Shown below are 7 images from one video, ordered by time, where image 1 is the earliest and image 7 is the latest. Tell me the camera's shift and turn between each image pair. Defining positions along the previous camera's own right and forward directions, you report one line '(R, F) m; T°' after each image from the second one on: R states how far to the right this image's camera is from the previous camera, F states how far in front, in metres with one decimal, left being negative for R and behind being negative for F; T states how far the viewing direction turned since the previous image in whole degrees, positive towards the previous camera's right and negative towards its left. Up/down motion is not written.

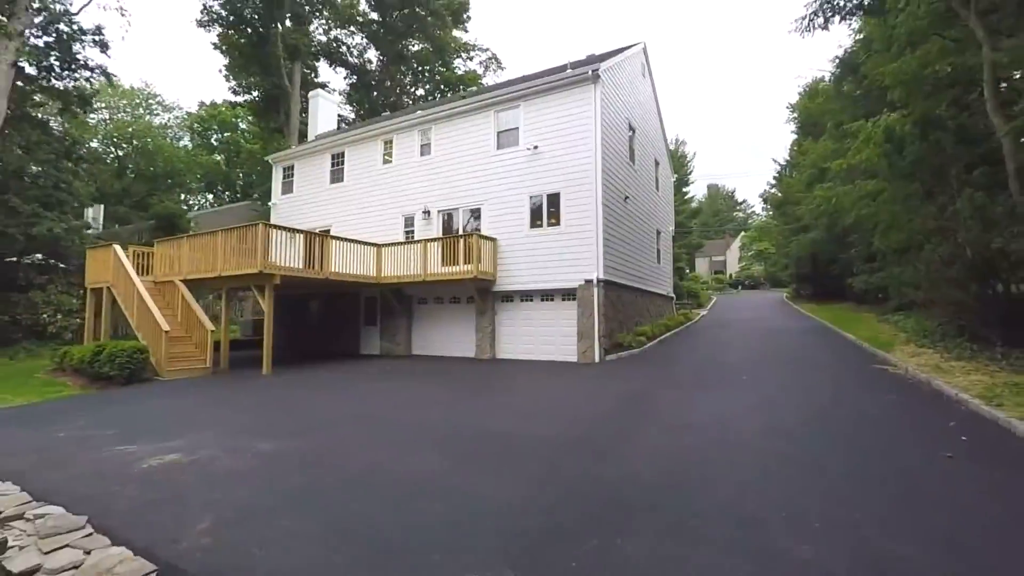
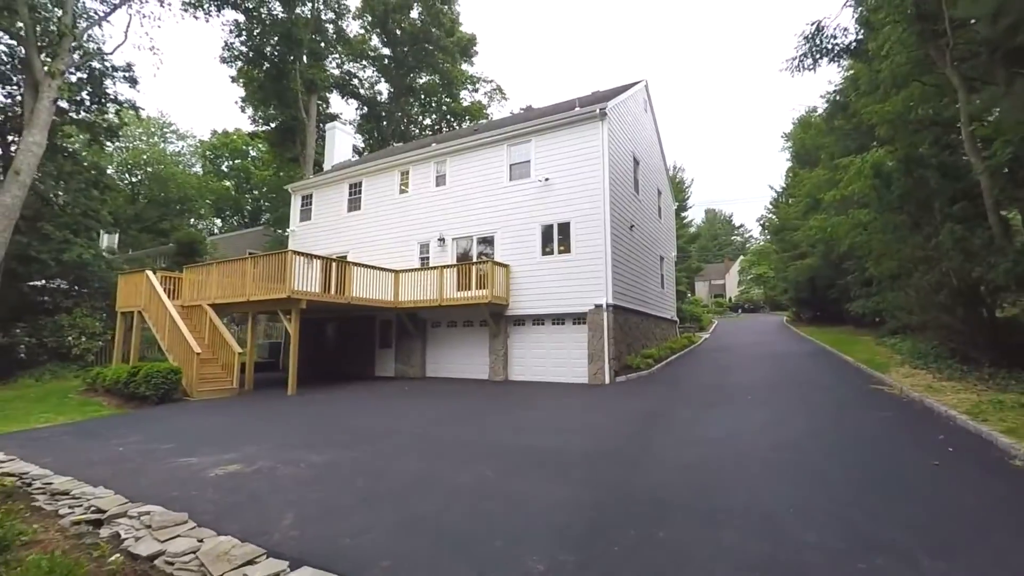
(-0.4, -0.6) m; 0°
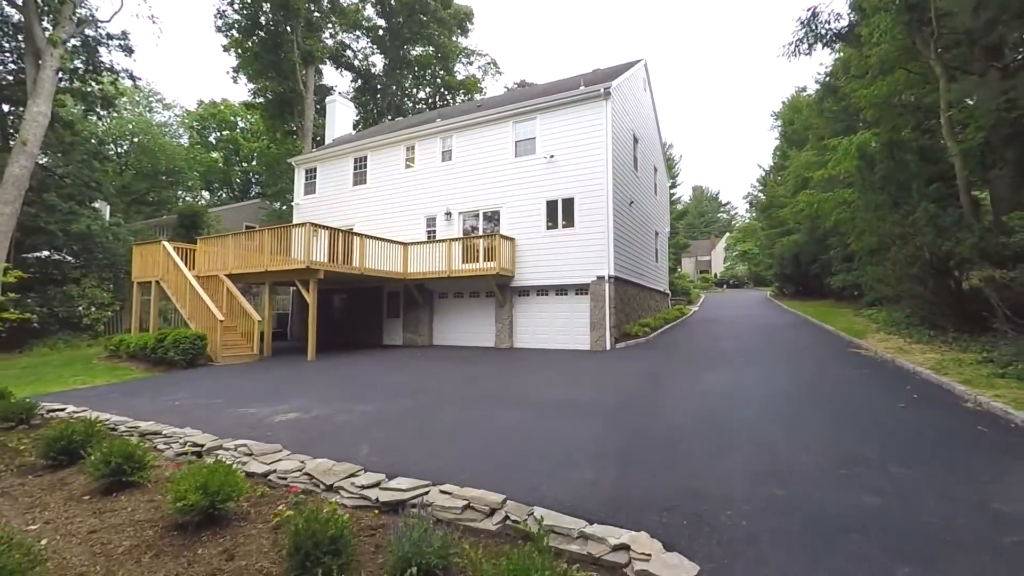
(-0.6, -0.7) m; +2°
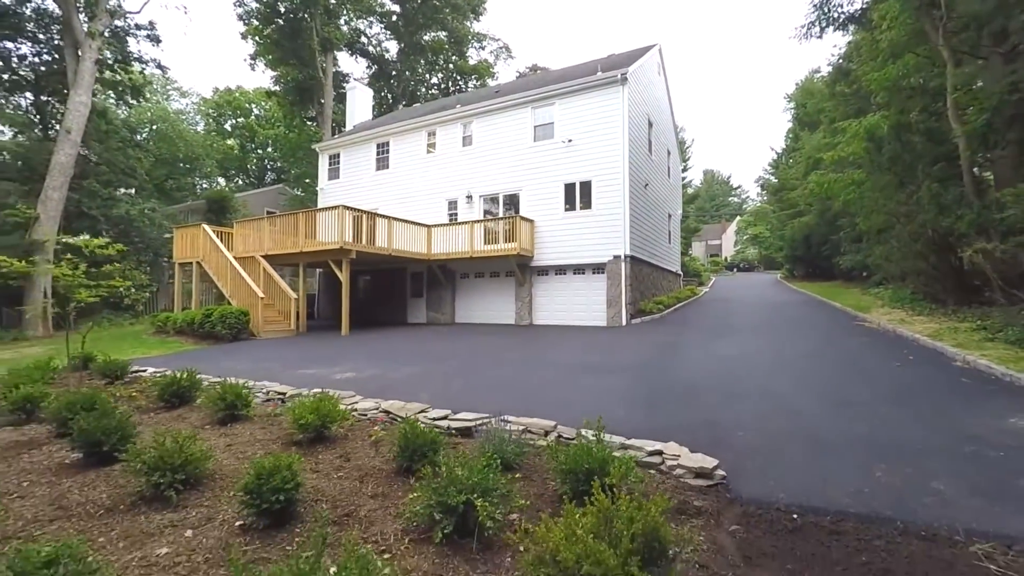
(-0.3, -0.7) m; -1°
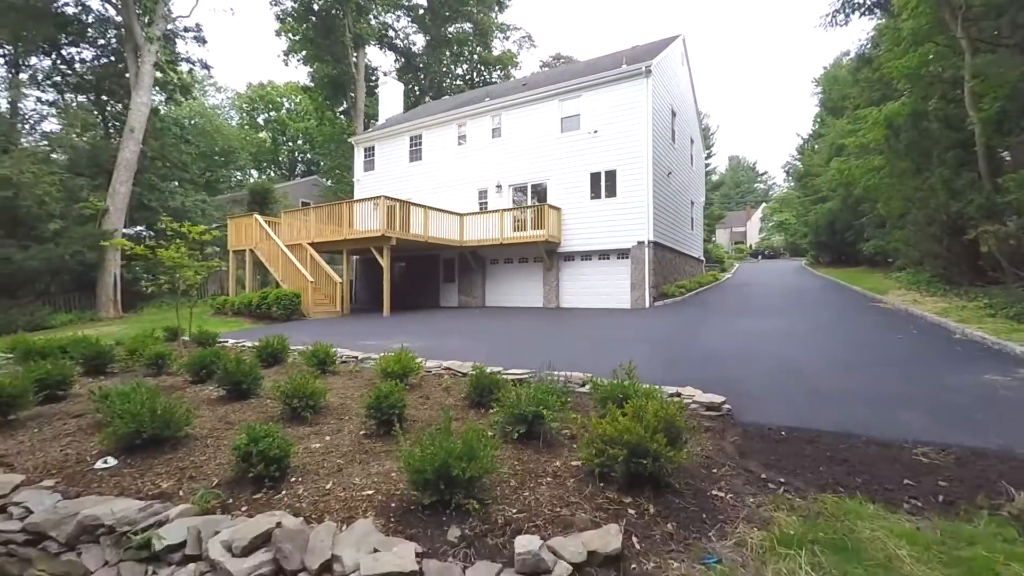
(-0.2, -0.8) m; -3°
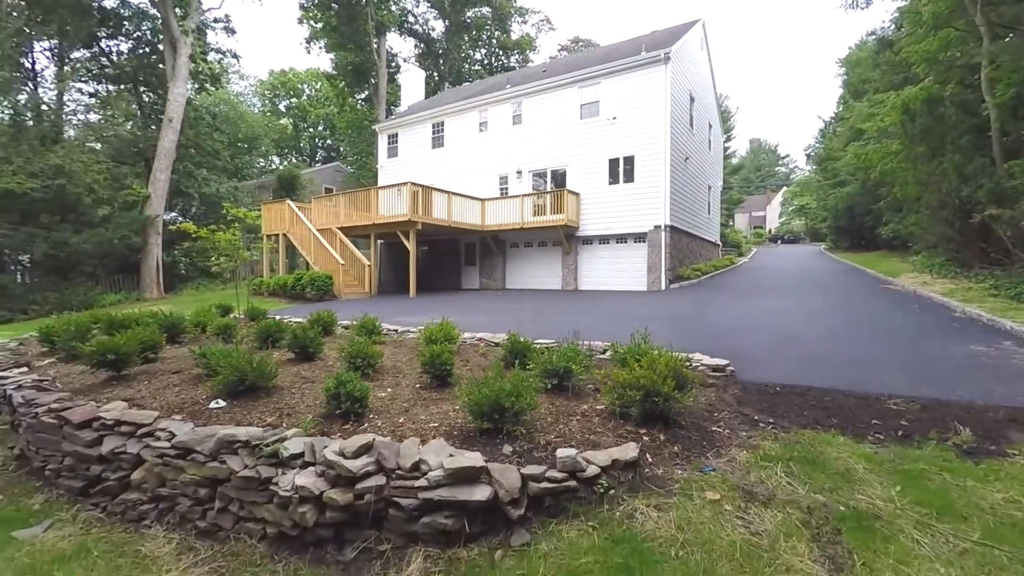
(-0.1, -0.6) m; -2°
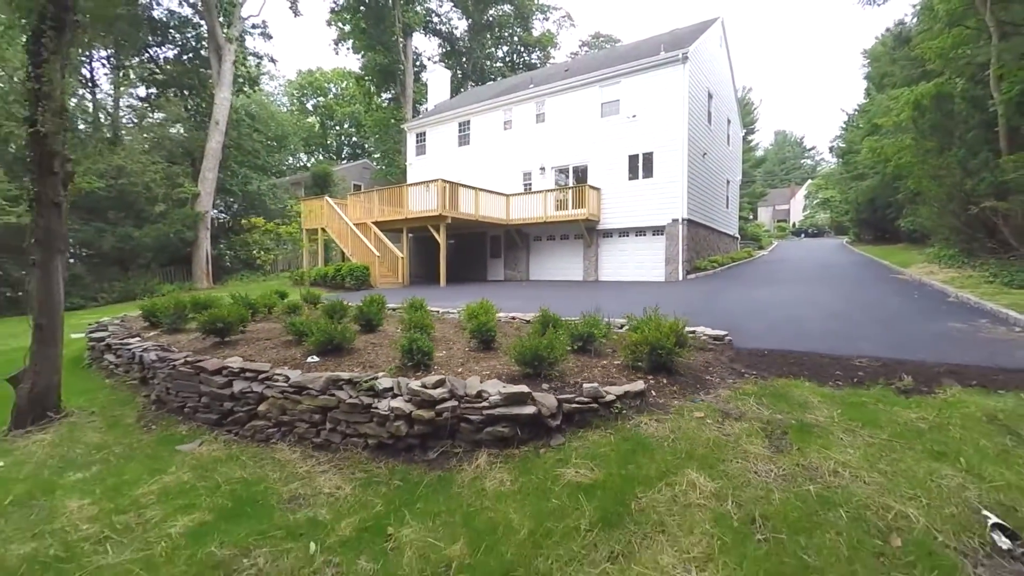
(-0.1, -0.9) m; -2°
